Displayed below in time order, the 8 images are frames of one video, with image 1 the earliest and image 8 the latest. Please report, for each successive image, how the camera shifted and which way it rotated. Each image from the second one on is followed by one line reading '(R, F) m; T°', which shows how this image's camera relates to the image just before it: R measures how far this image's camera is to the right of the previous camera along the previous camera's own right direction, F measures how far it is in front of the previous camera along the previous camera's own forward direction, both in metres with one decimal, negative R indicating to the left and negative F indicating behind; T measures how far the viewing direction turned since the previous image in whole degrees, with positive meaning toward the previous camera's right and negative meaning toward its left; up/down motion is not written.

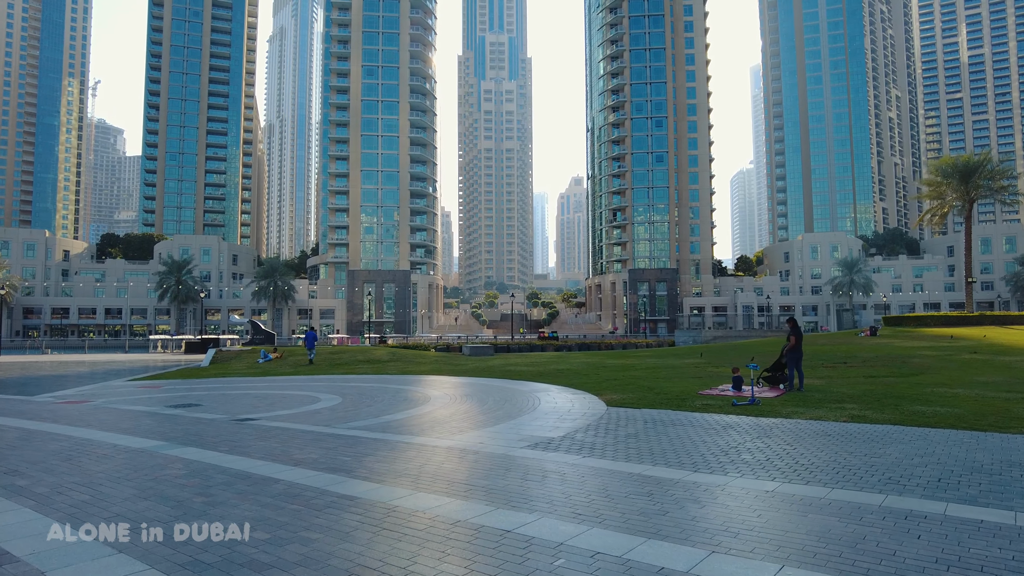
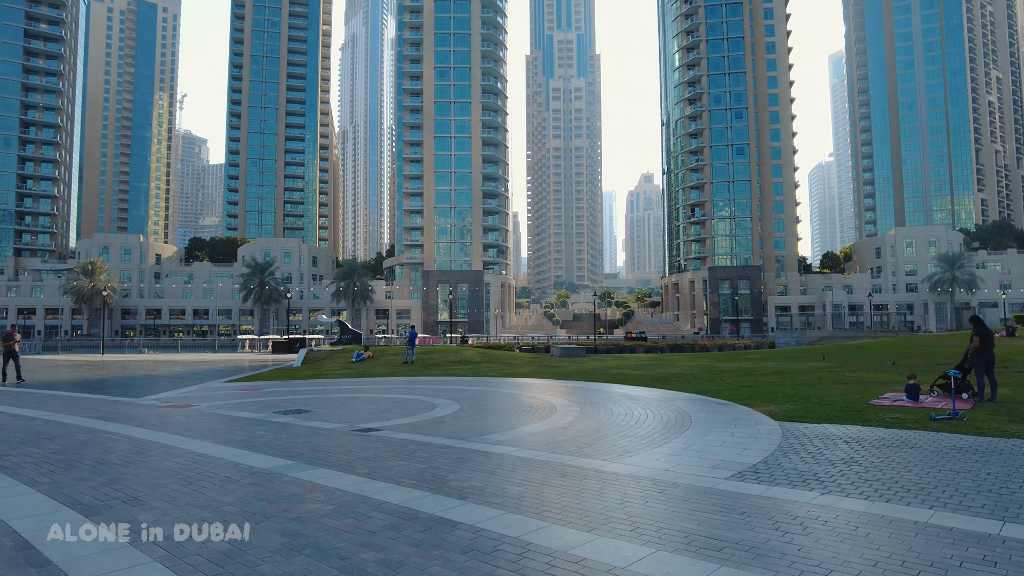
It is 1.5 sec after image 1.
(-1.4, +1.6) m; -6°
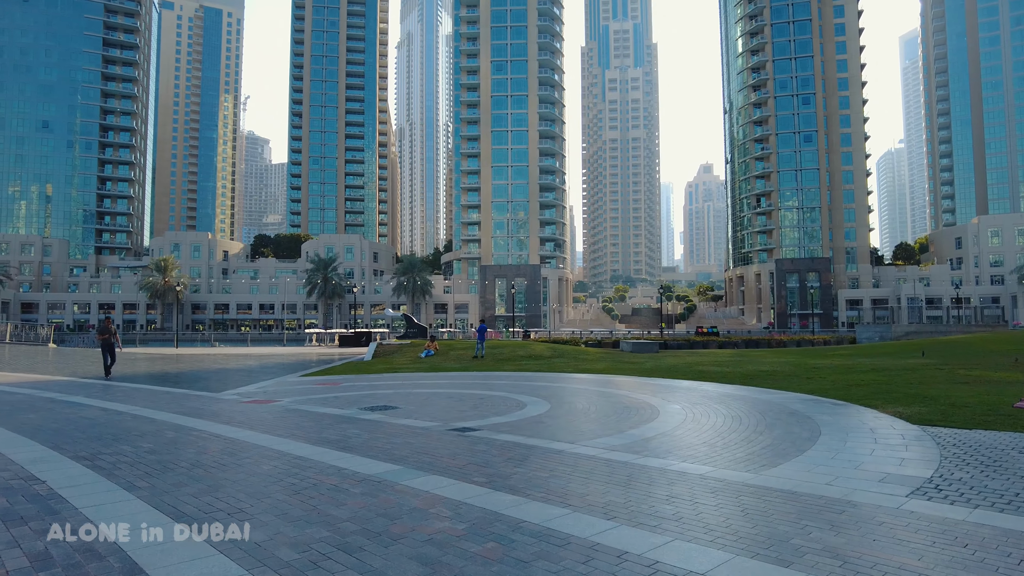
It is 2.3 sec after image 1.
(-0.8, +0.8) m; -5°
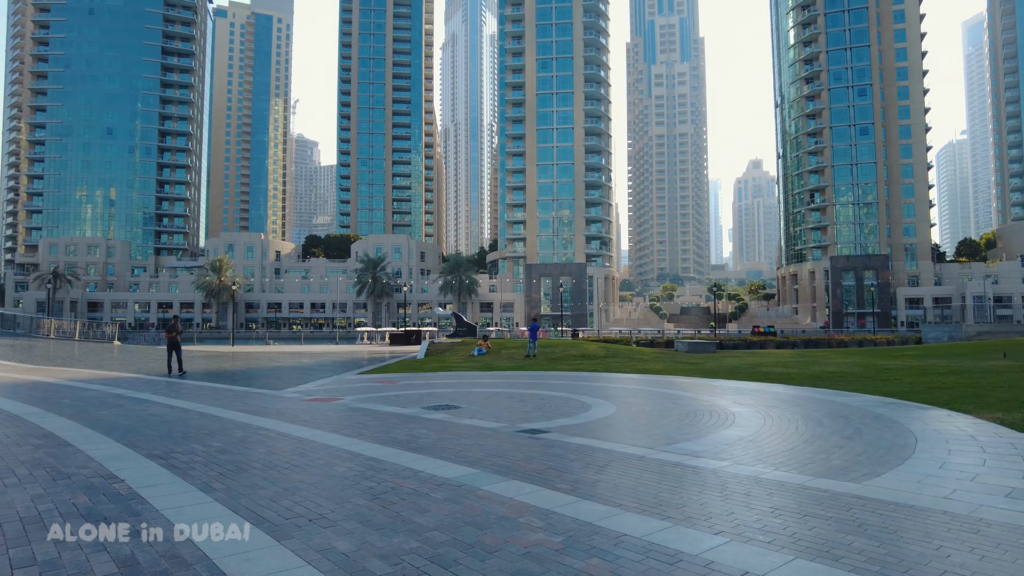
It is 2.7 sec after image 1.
(-0.4, +0.3) m; -4°
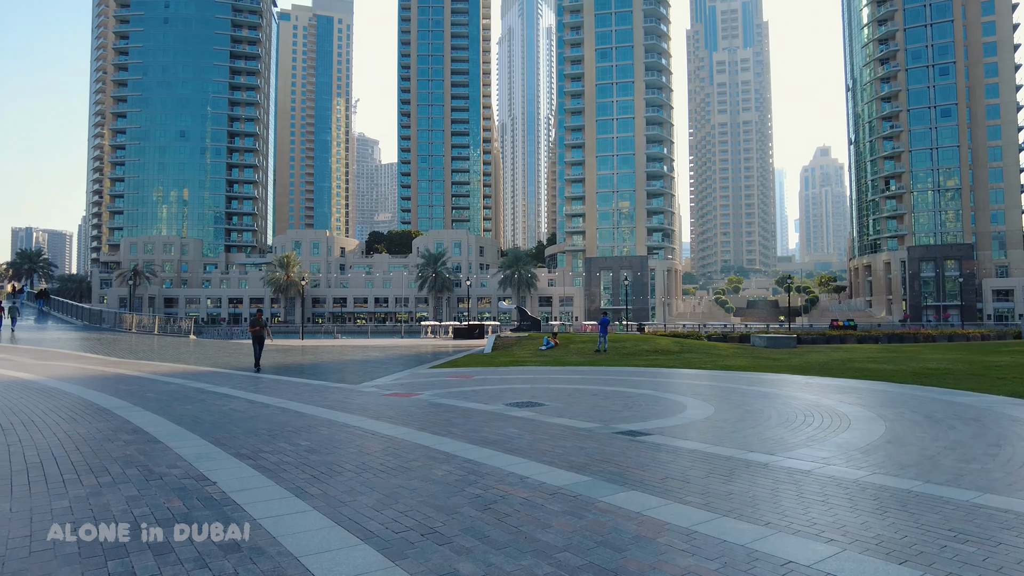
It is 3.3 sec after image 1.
(-0.5, +0.6) m; -5°
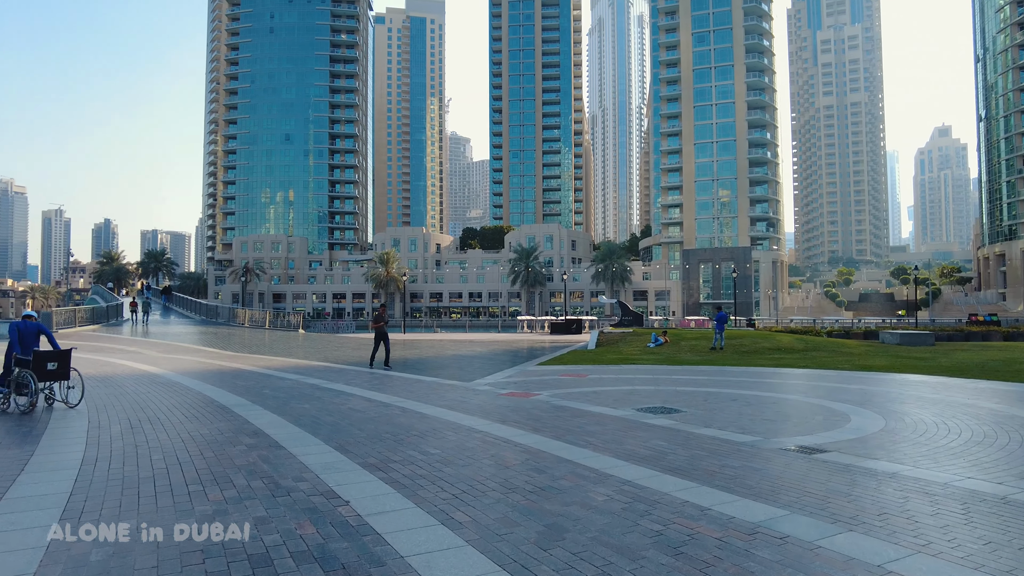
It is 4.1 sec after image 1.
(-0.6, +0.9) m; -8°
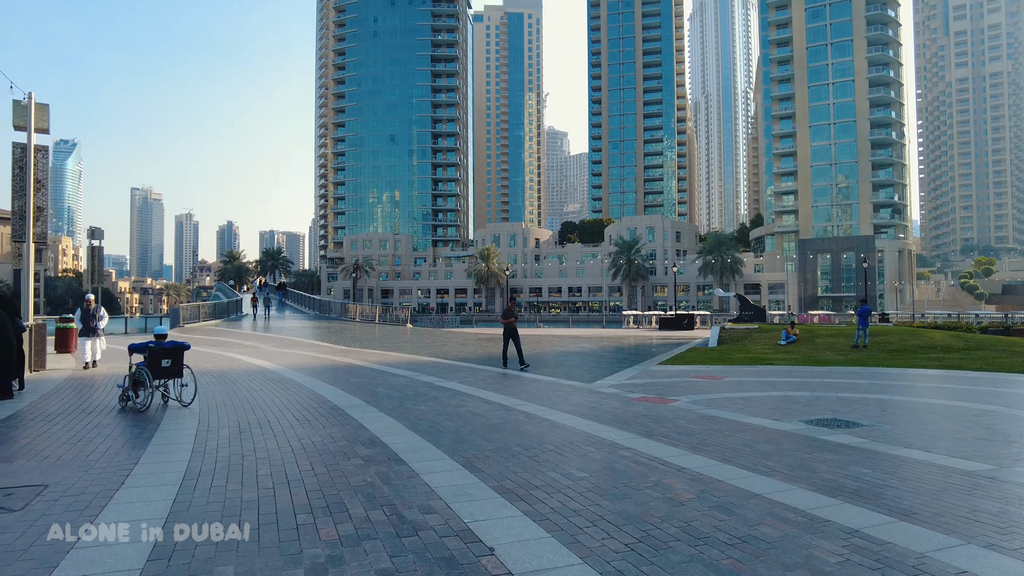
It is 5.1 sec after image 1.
(-0.5, +1.2) m; -9°
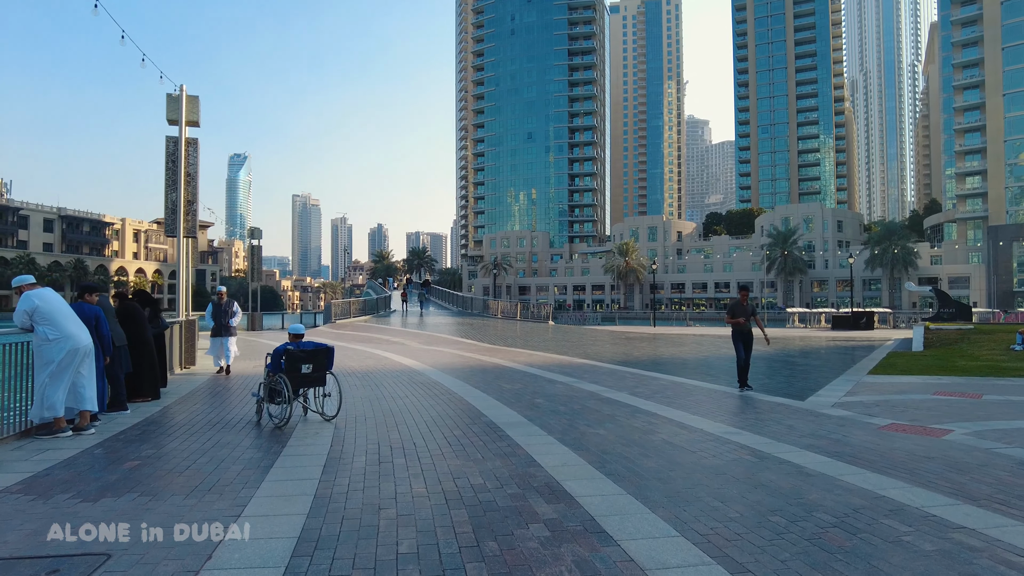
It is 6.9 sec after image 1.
(-0.8, +2.1) m; -12°
